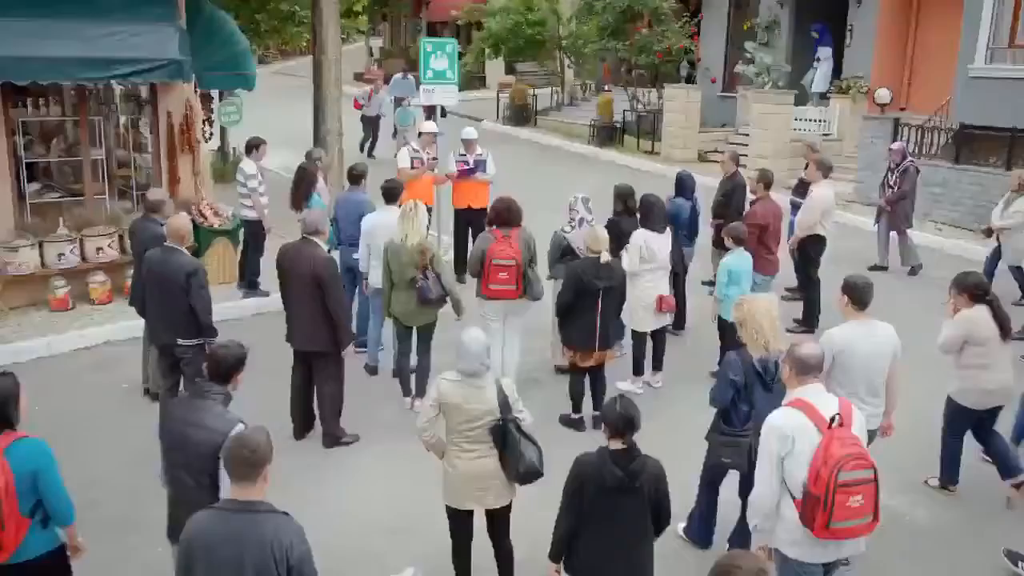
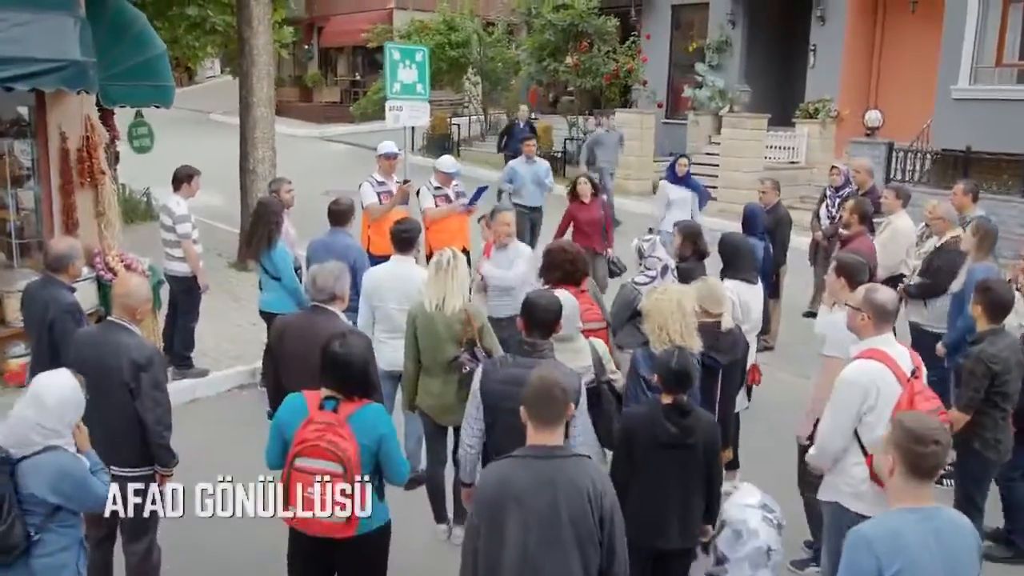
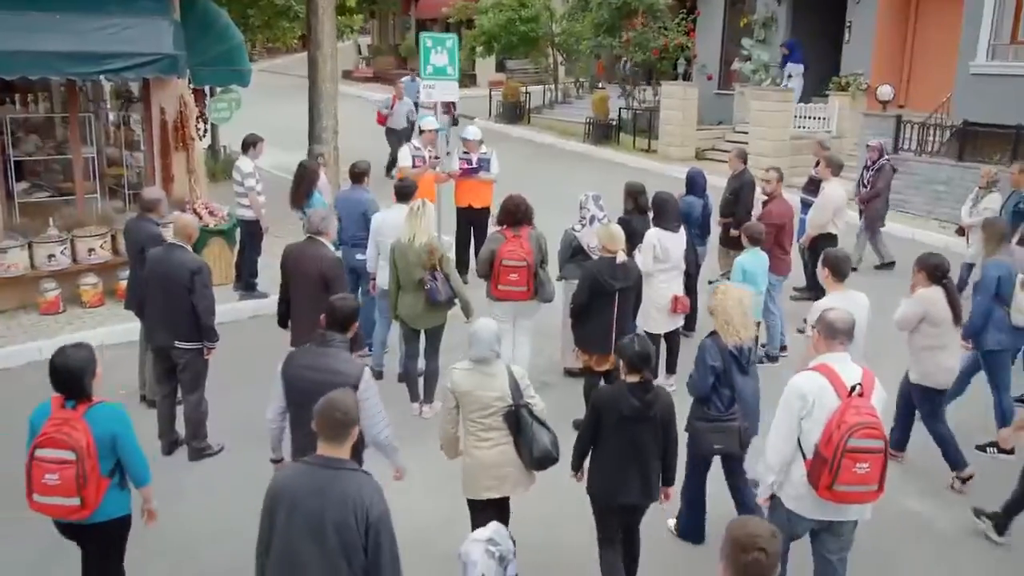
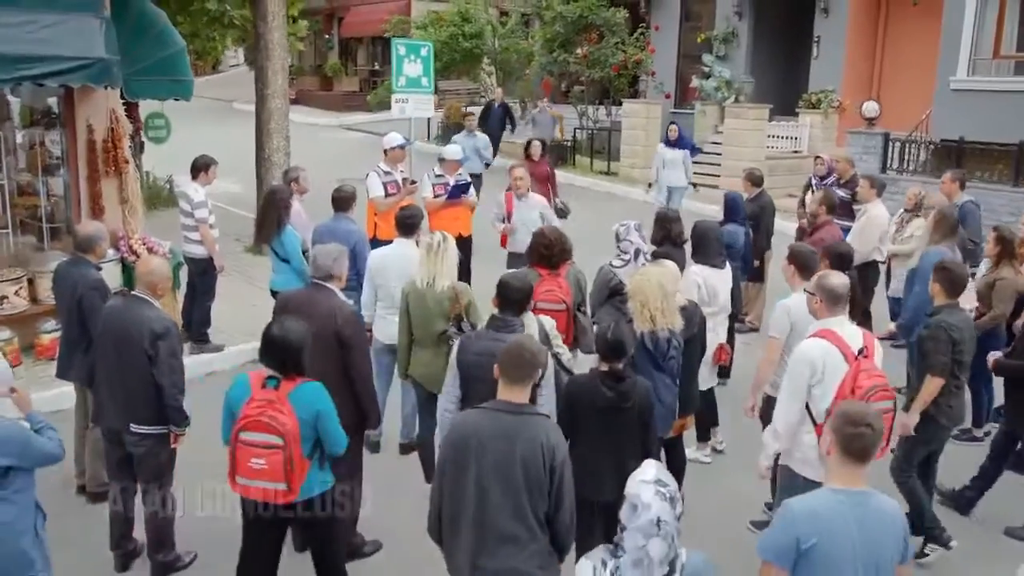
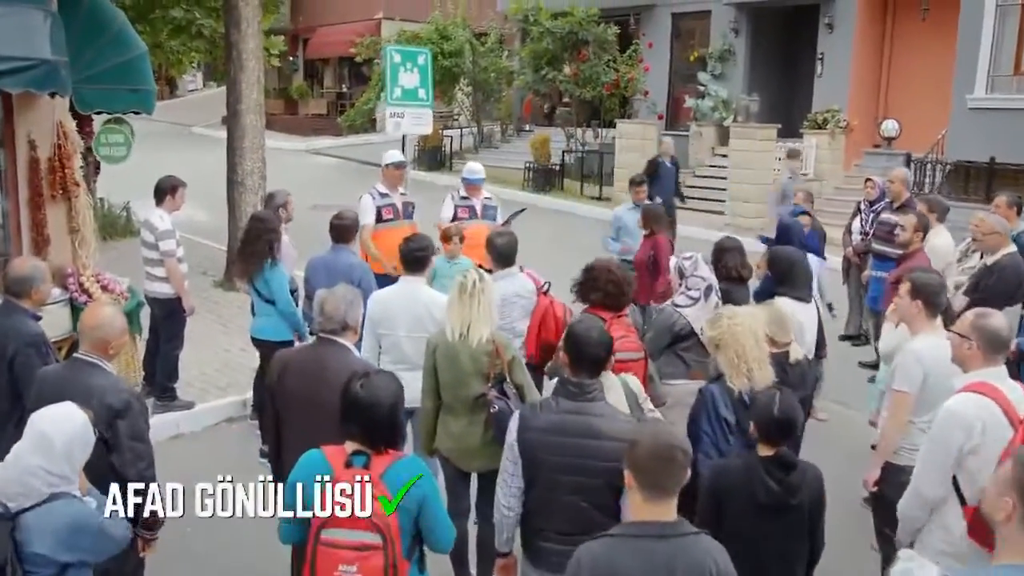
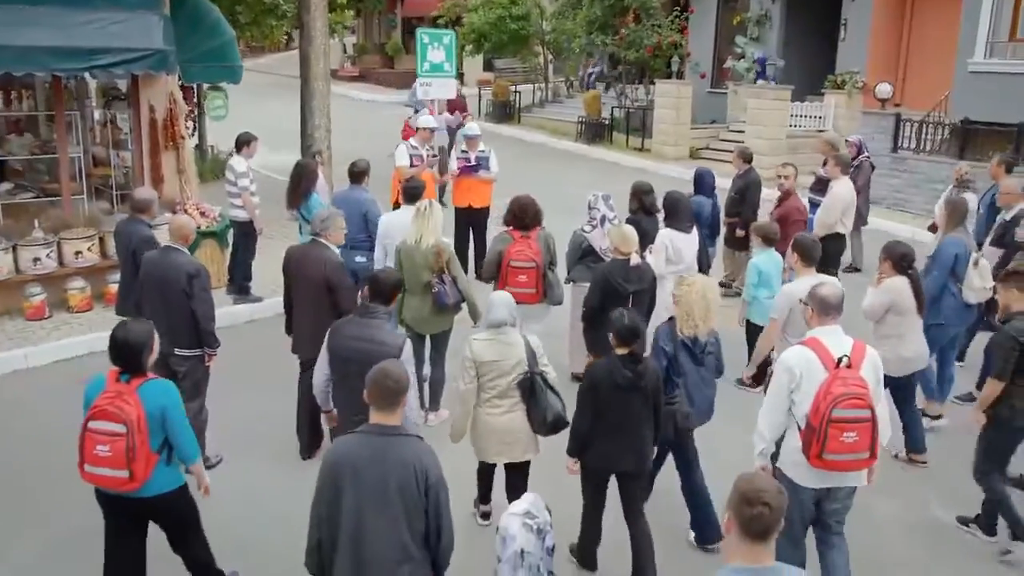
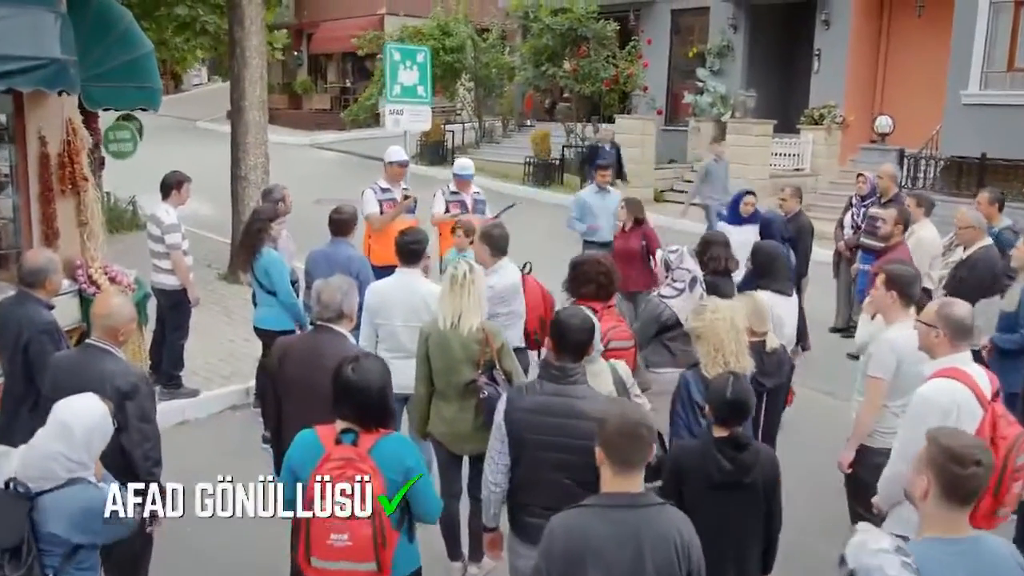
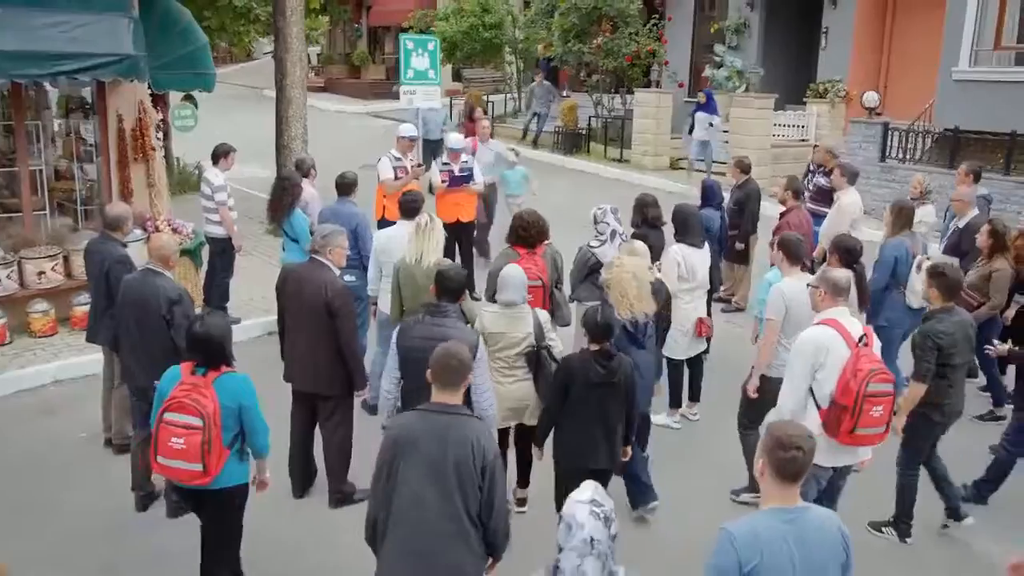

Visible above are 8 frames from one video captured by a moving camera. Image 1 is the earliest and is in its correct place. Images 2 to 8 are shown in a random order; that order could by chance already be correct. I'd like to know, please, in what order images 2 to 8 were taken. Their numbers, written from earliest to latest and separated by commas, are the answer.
3, 6, 8, 4, 2, 7, 5
